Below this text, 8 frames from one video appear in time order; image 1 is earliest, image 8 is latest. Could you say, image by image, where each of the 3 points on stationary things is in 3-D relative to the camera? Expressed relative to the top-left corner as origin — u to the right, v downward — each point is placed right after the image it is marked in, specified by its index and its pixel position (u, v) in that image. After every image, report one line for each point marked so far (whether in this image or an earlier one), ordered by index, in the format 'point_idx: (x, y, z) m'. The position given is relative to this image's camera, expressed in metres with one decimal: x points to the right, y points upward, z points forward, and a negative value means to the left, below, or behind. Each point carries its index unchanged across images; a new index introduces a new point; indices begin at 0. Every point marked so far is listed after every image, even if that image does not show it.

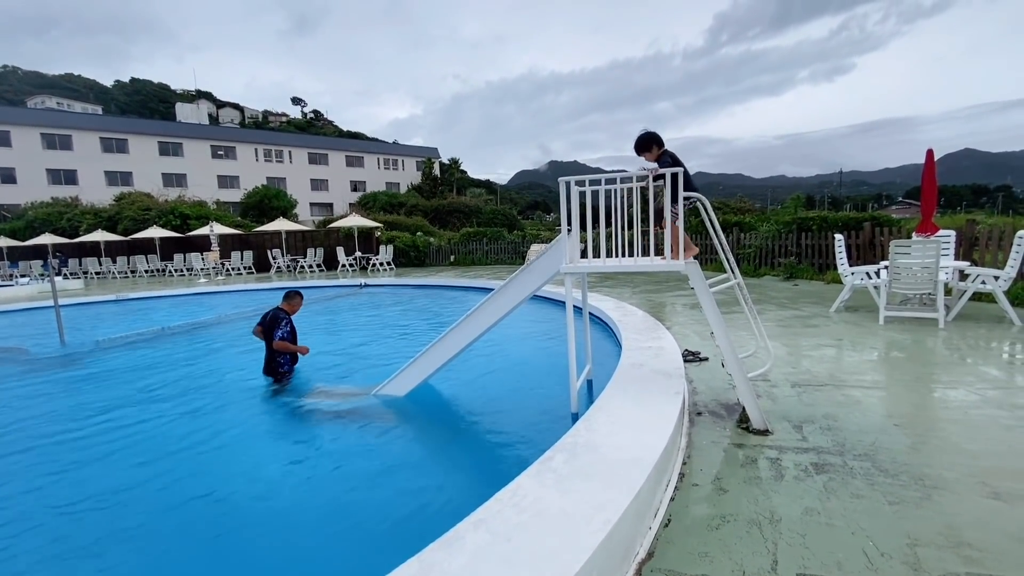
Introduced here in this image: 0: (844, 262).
0: (+5.3, +0.4, +7.8) m
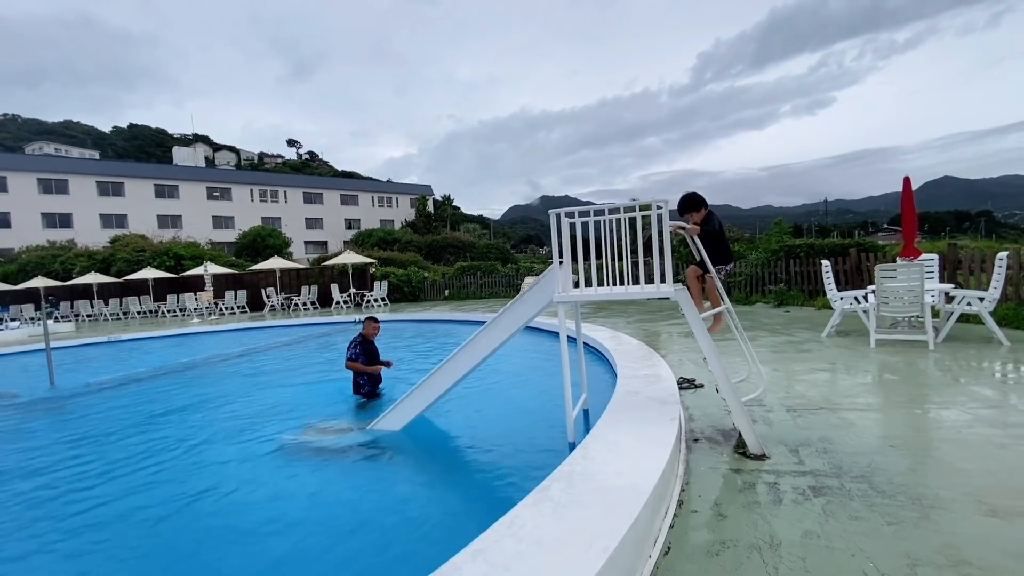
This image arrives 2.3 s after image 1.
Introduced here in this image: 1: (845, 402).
0: (+5.2, 0.0, +7.9) m
1: (+3.2, -1.1, +4.6) m
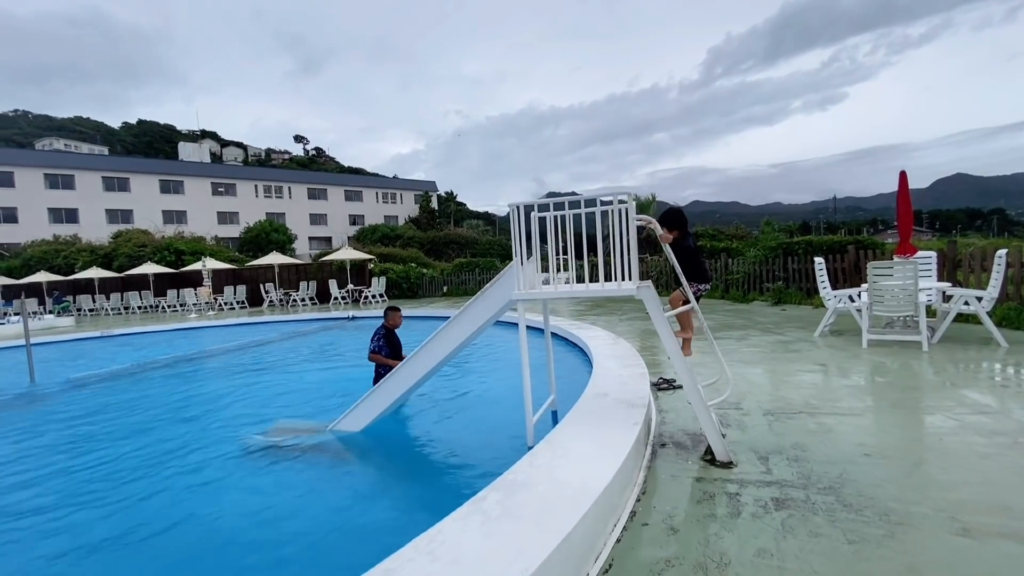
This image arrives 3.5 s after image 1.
0: (+4.9, 0.0, +7.7) m
1: (+2.9, -1.1, +4.4) m
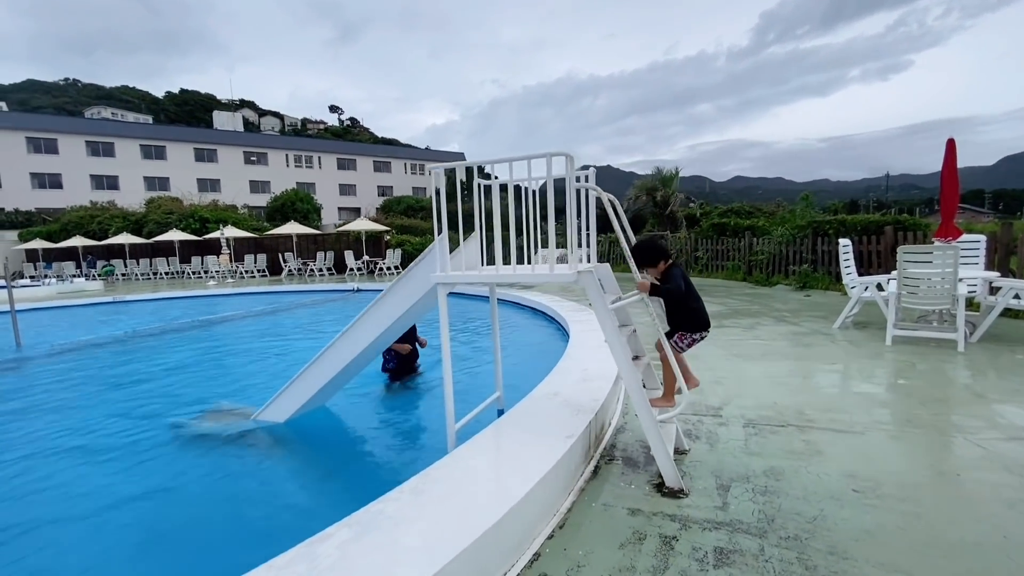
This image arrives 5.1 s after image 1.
0: (+4.7, +0.2, +6.8) m
1: (+2.4, -1.0, +3.7) m
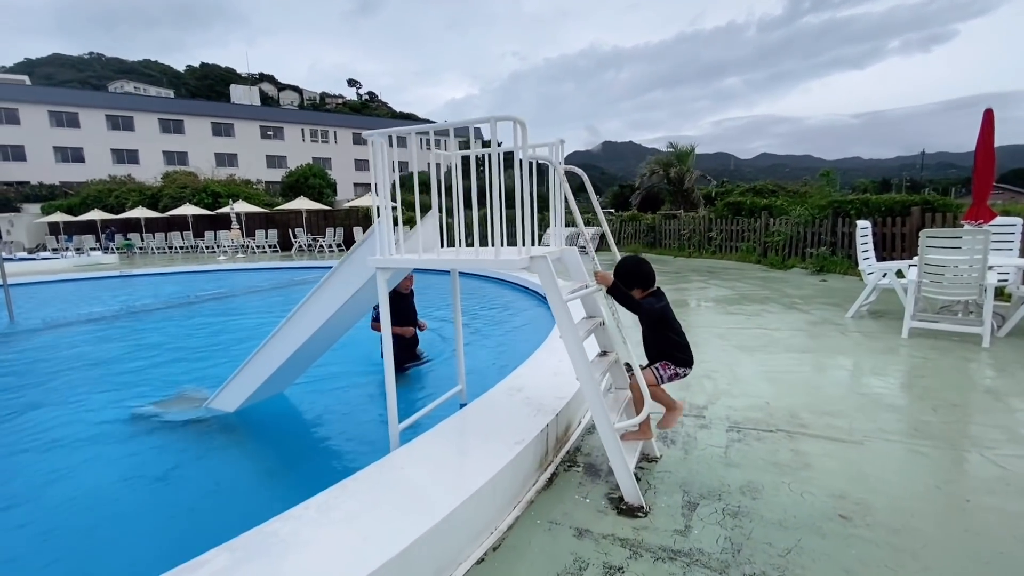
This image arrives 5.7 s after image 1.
0: (+4.6, +0.4, +6.2) m
1: (+2.1, -0.9, +3.3) m
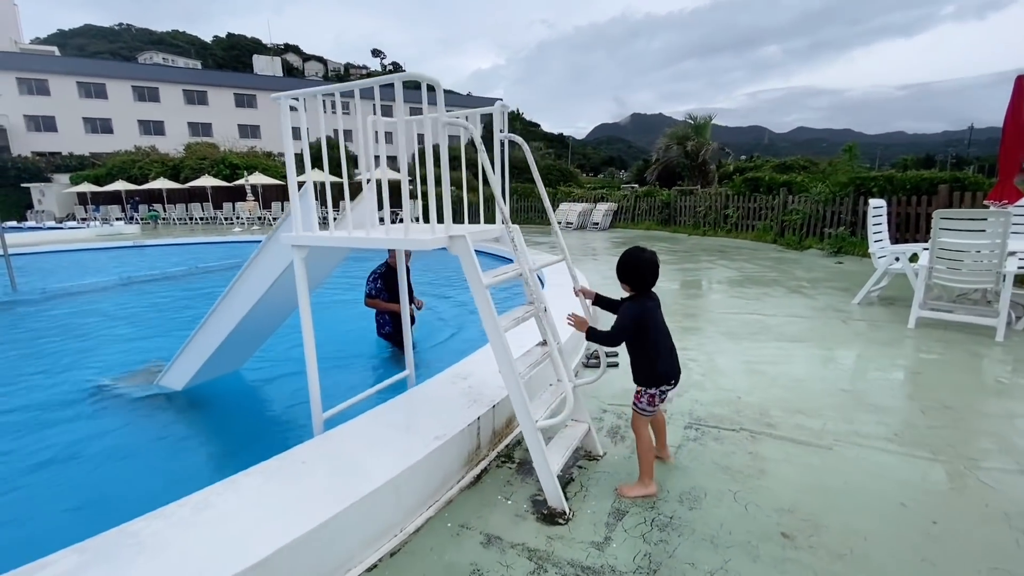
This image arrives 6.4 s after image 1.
0: (+4.4, +0.6, +5.7) m
1: (+1.7, -0.8, +3.0) m
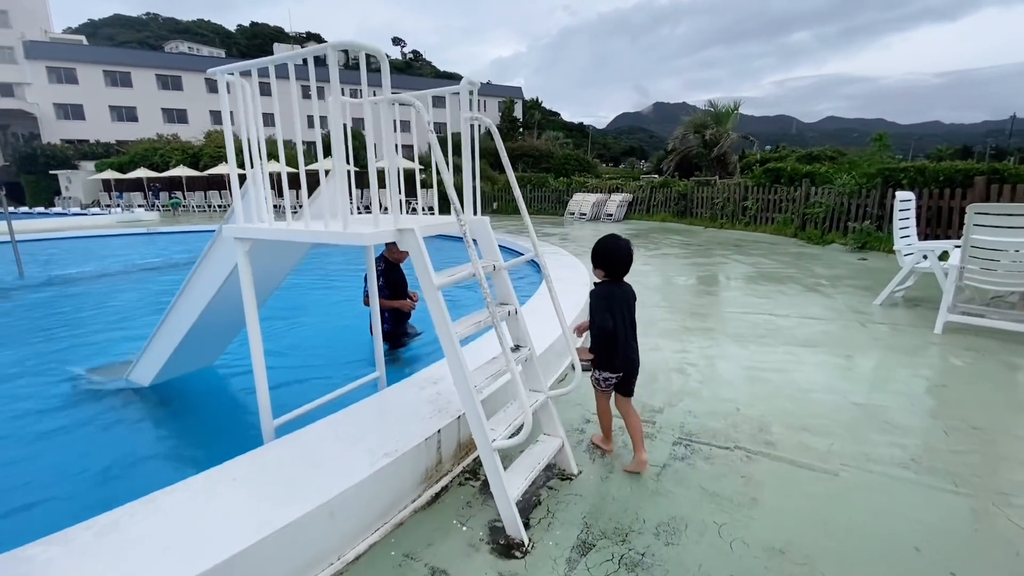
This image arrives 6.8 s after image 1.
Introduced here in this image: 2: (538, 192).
0: (+4.3, +0.6, +5.3) m
1: (+1.6, -0.8, +2.7) m
2: (+1.1, +4.0, +19.9) m
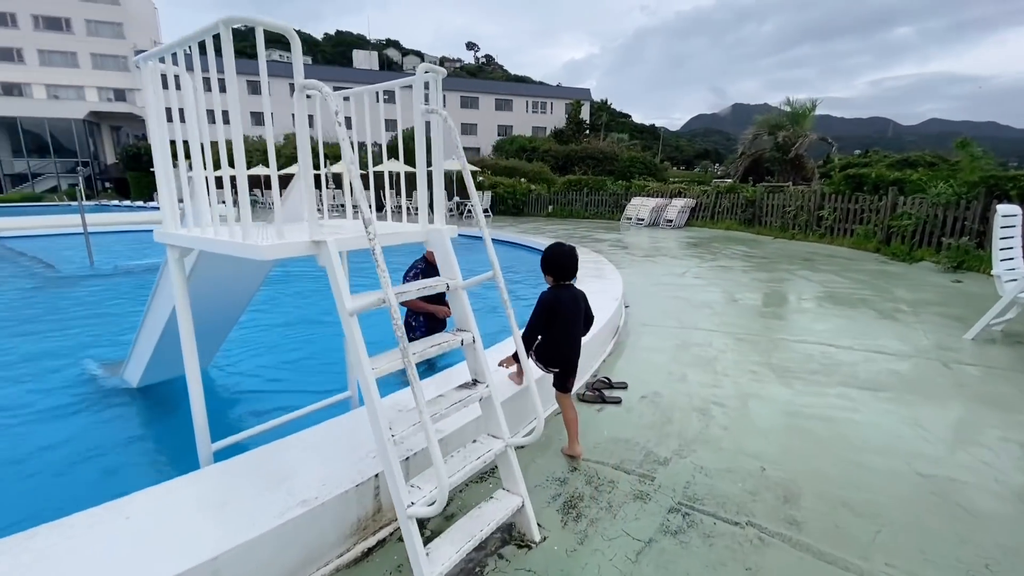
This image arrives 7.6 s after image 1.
0: (+4.5, +0.3, +4.4) m
1: (+1.4, -1.0, +2.1) m
2: (+3.3, +3.7, +19.3) m
